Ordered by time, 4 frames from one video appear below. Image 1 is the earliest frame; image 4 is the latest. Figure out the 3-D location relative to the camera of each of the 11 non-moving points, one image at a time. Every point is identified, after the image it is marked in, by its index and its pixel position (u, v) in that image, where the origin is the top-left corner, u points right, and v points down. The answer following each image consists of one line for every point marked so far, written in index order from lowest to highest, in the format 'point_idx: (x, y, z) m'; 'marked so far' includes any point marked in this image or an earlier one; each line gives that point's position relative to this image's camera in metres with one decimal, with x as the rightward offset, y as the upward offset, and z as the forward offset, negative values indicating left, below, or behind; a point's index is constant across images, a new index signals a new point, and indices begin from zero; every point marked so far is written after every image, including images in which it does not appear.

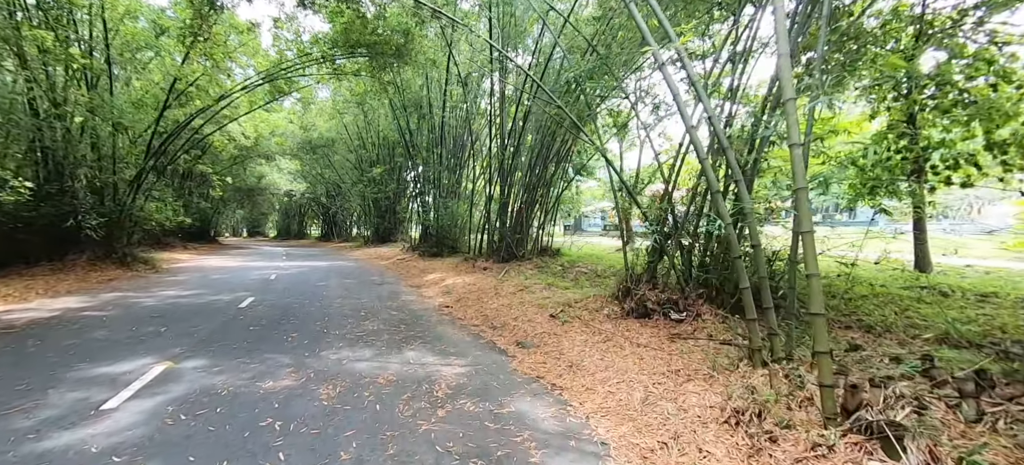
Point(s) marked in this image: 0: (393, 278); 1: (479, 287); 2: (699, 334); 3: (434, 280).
0: (-2.6, -1.0, +8.5) m
1: (-0.6, -0.9, +6.8) m
2: (+1.7, -0.9, +3.5) m
3: (-1.6, -1.0, +8.0) m
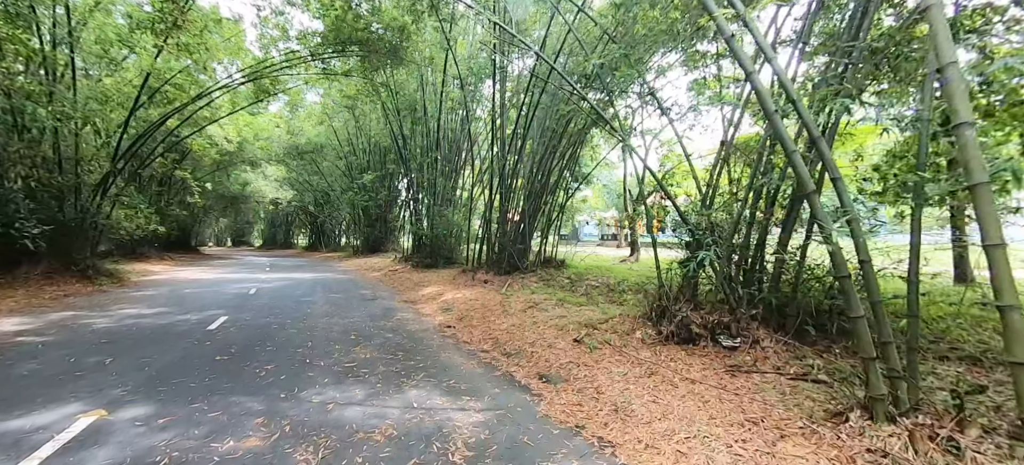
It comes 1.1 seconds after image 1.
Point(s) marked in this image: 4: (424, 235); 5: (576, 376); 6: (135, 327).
0: (-2.5, -1.2, +7.8) m
1: (-0.5, -1.1, +6.1) m
2: (+1.9, -1.0, +2.9) m
3: (-1.5, -1.2, +7.3) m
4: (-2.8, -0.1, +12.5) m
5: (+0.5, -1.1, +3.1) m
6: (-4.6, -1.1, +4.7) m
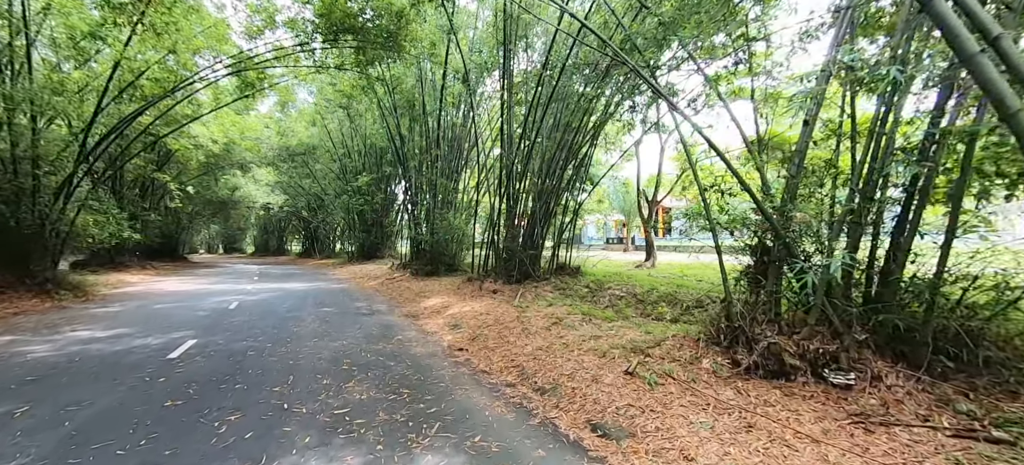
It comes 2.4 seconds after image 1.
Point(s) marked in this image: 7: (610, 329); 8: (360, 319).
0: (-2.3, -1.3, +6.9) m
1: (-0.2, -1.2, +5.3) m
2: (+2.1, -1.0, +2.1) m
3: (-1.3, -1.2, +6.5) m
4: (-2.7, -0.2, +11.7) m
5: (+0.8, -1.2, +2.3) m
6: (-4.3, -1.2, +3.9) m
7: (+1.1, -1.1, +4.4) m
8: (-2.2, -1.3, +5.7) m
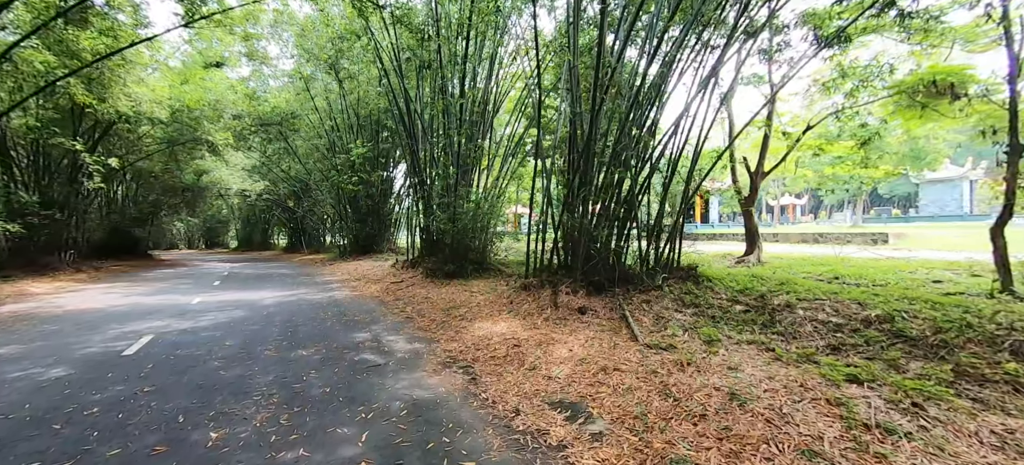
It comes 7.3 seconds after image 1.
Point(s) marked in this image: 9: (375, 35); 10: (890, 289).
0: (-1.2, -1.1, +4.1) m
1: (+0.9, -1.0, +2.5) m
2: (+3.3, -0.9, -0.6) m
3: (-0.2, -1.1, +3.7) m
4: (-1.6, +0.1, +8.8) m
5: (+2.0, -1.1, -0.5) m
6: (-3.1, -1.1, +1.0) m
7: (+2.3, -0.9, +1.6) m
8: (-1.1, -1.1, +2.9) m
9: (-3.0, +4.3, +8.6) m
10: (+4.2, -0.6, +4.3) m
